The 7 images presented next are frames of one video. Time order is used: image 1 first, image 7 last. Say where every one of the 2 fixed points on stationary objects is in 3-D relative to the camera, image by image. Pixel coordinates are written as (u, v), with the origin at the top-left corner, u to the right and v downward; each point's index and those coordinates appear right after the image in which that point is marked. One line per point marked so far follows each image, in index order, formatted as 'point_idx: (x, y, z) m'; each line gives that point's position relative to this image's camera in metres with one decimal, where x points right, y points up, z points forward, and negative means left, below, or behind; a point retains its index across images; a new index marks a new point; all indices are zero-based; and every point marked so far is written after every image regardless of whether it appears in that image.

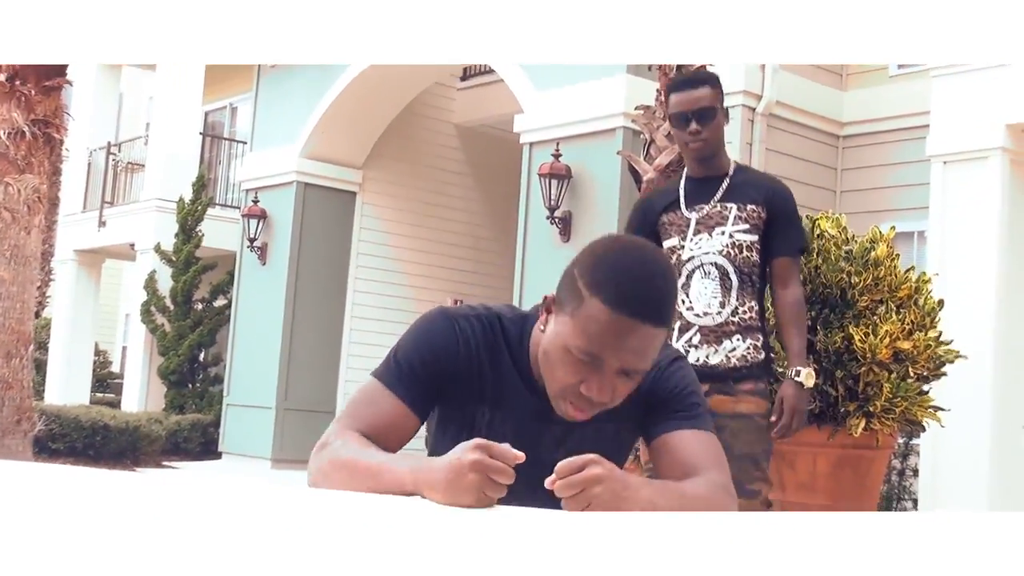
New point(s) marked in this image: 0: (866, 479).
0: (+1.8, -1.0, +4.4) m
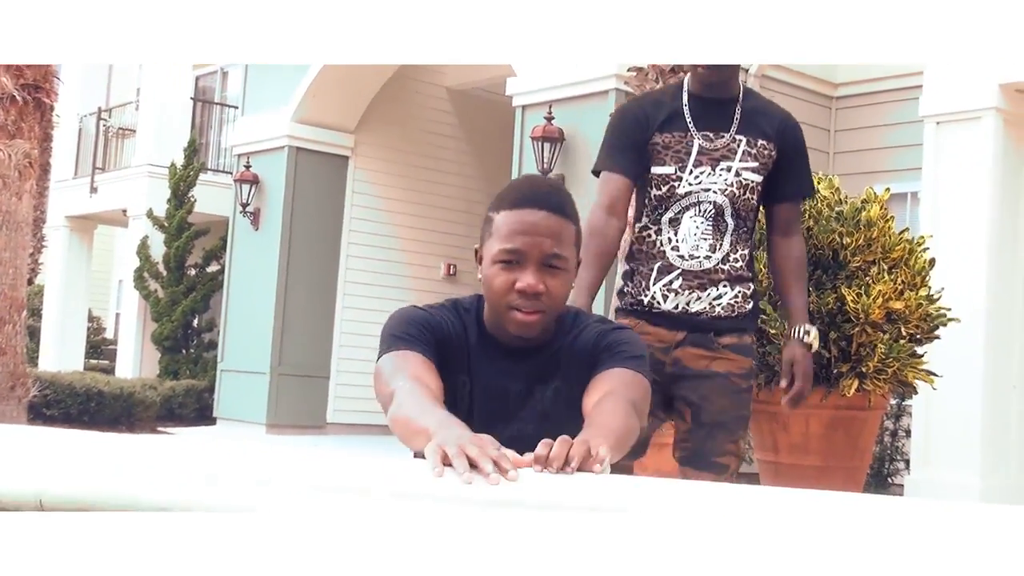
0: (+1.8, -0.8, +4.4) m
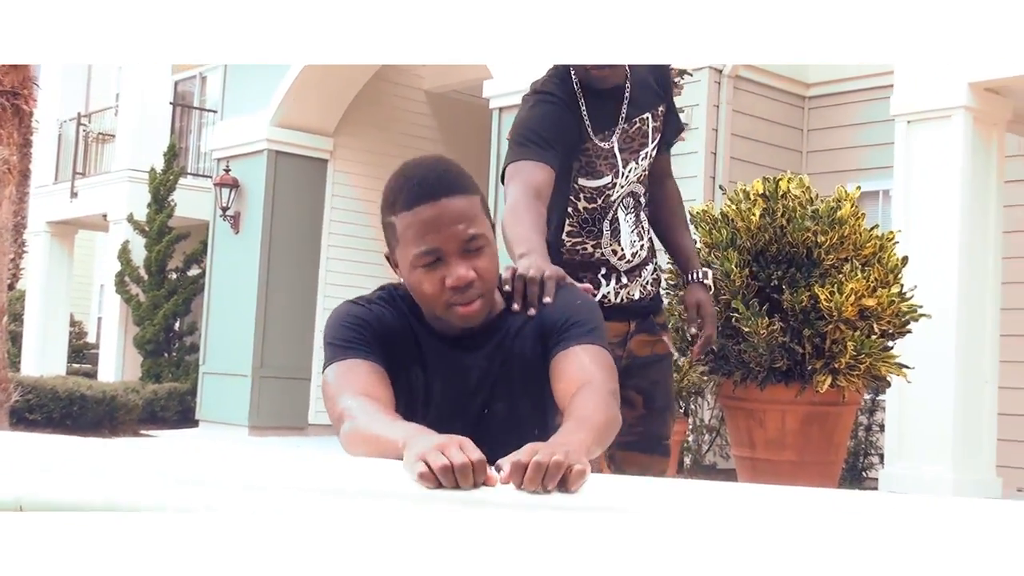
0: (+1.7, -0.8, +4.5) m
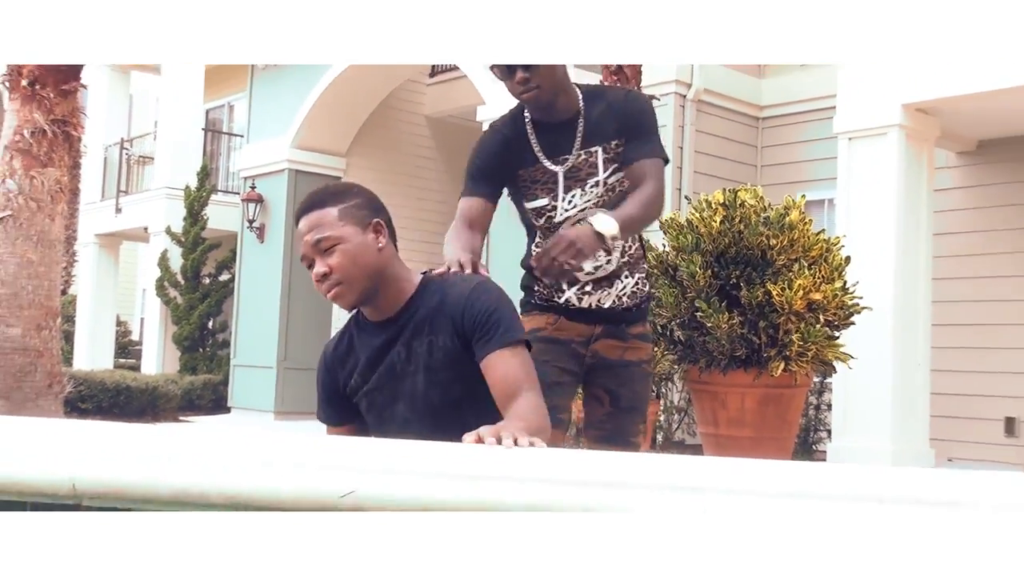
0: (+1.7, -0.7, +5.2) m
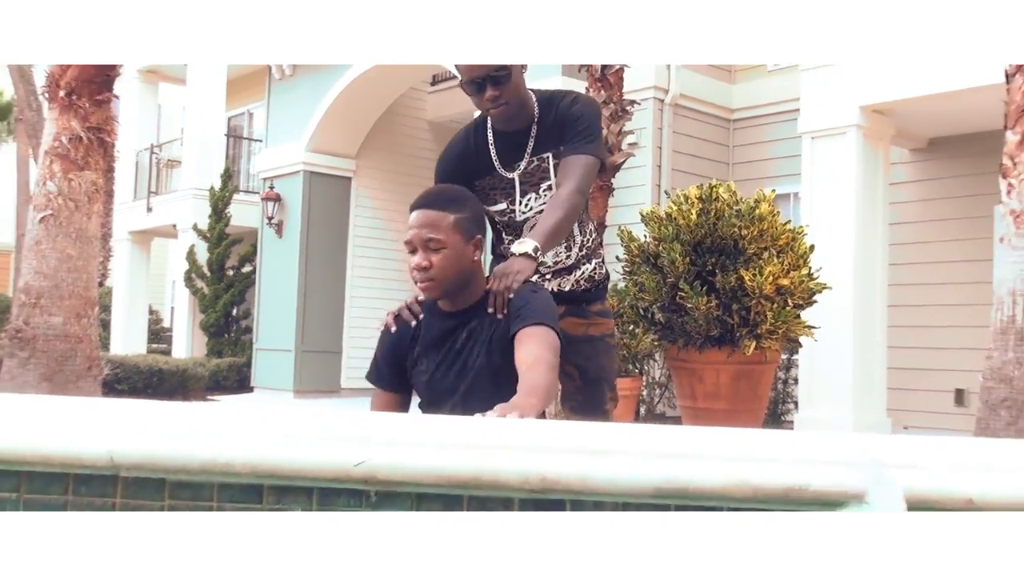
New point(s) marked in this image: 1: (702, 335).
0: (+1.6, -0.7, +5.8) m
1: (+1.3, -0.3, +5.9) m
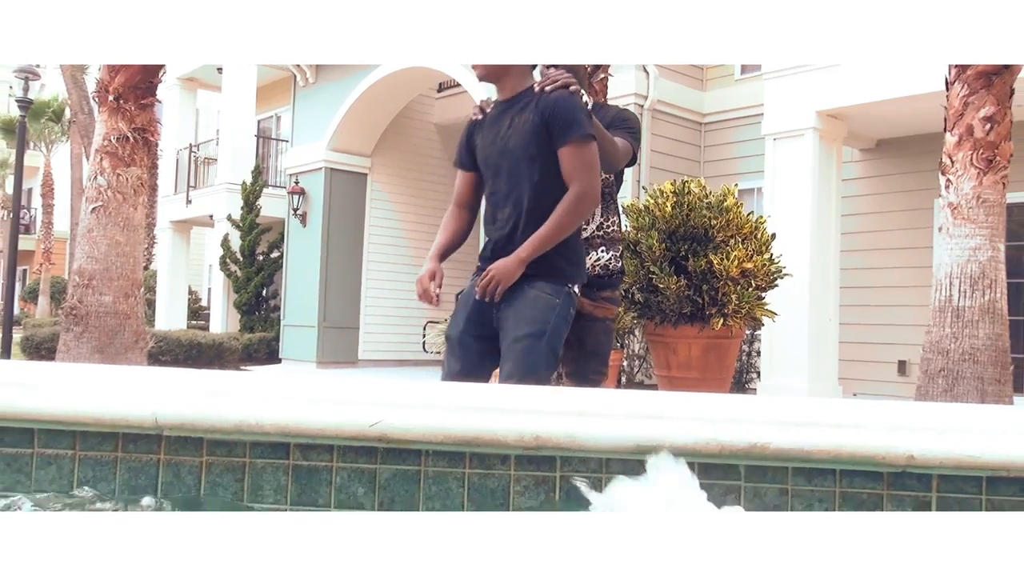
0: (+1.6, -0.5, +6.7) m
1: (+1.3, -0.2, +6.8) m
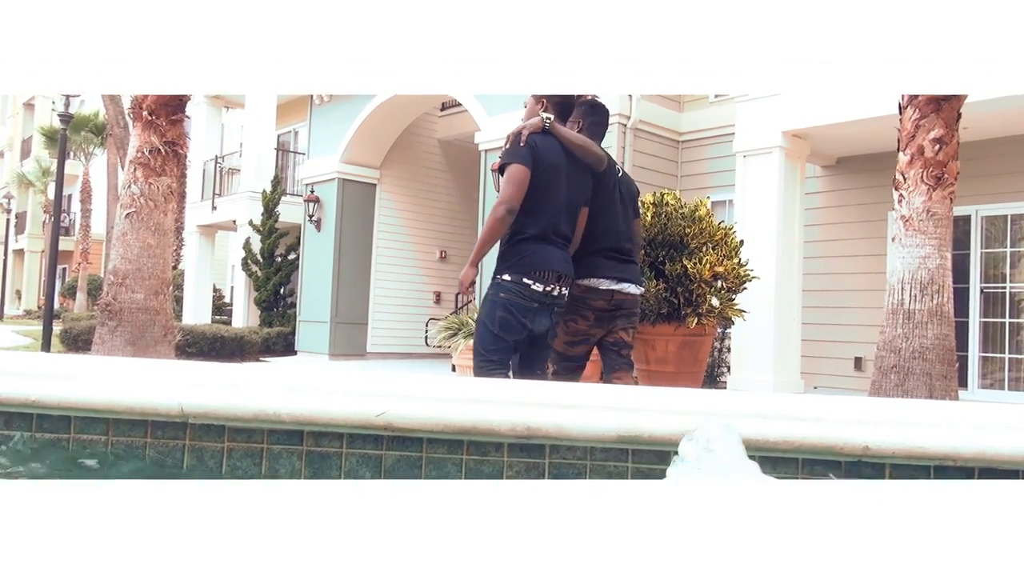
0: (+1.5, -0.6, +7.4) m
1: (+1.2, -0.2, +7.5) m
